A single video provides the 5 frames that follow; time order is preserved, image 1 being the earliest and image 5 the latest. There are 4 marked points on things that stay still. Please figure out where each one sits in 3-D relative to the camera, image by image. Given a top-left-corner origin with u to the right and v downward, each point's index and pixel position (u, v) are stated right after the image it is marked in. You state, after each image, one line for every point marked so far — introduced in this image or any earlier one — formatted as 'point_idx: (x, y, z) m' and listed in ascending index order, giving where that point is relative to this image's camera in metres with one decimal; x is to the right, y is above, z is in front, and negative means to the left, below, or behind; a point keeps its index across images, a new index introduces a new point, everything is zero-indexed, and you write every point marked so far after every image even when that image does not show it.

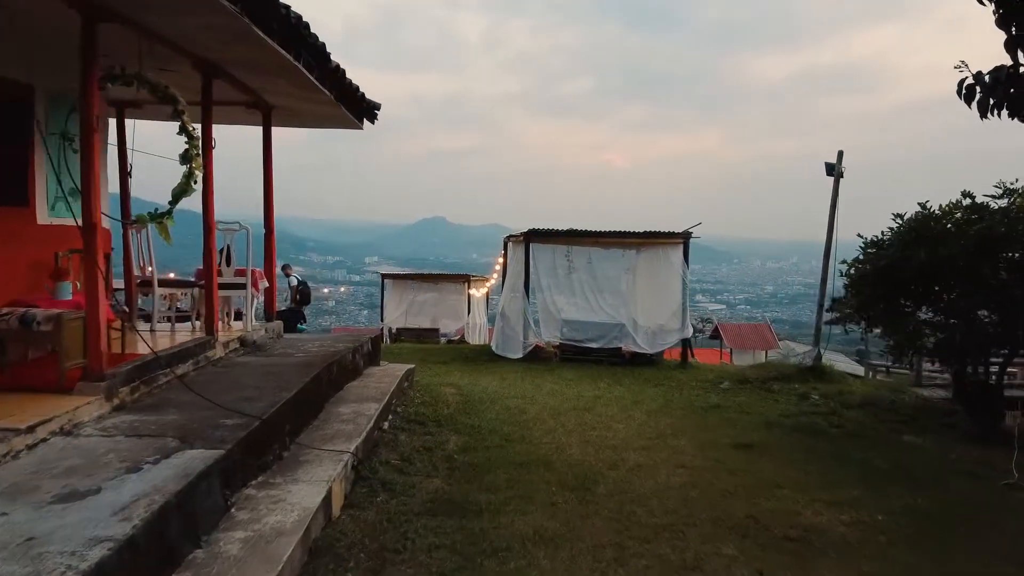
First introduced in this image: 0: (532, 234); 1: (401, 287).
0: (+0.3, +0.7, +10.1) m
1: (-2.5, 0.0, +17.5) m
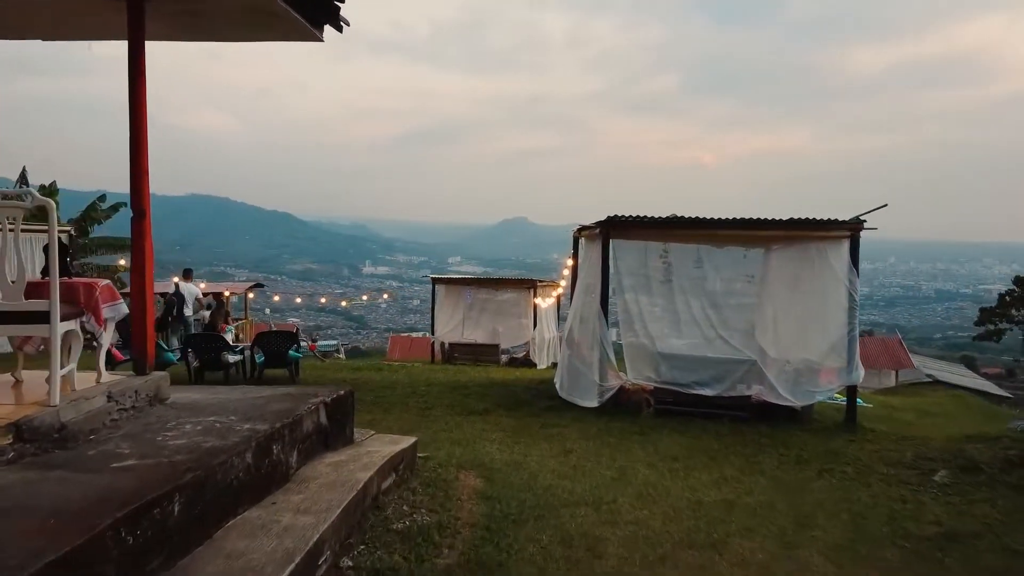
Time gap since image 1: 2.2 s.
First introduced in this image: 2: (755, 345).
0: (+0.9, +0.6, +6.9) m
1: (-1.0, -0.1, +14.5) m
2: (+2.1, -0.5, +6.7) m
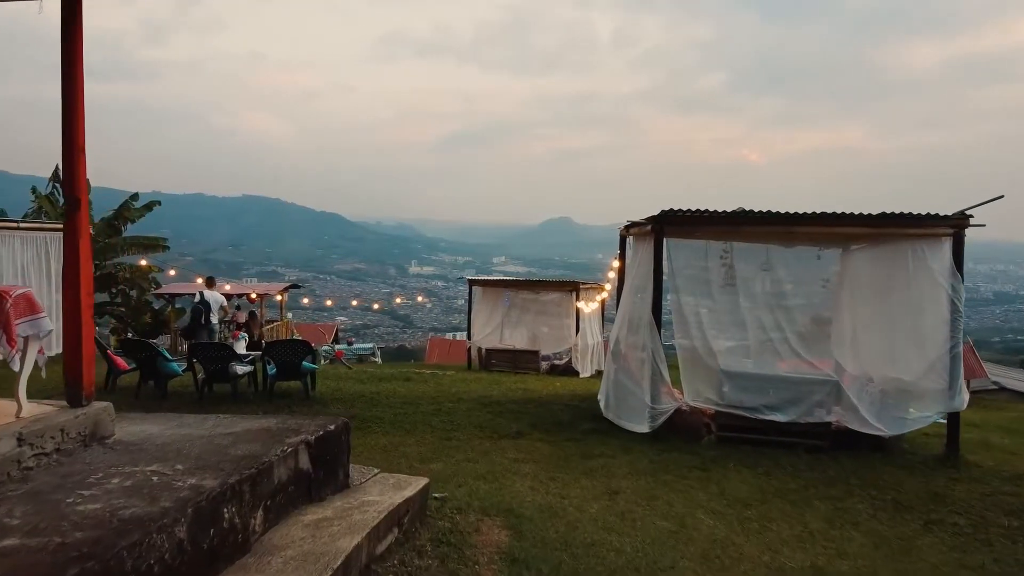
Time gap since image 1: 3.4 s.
0: (+1.2, +0.5, +6.0) m
1: (-0.3, -0.2, +13.7) m
2: (+2.4, -0.5, +5.7) m
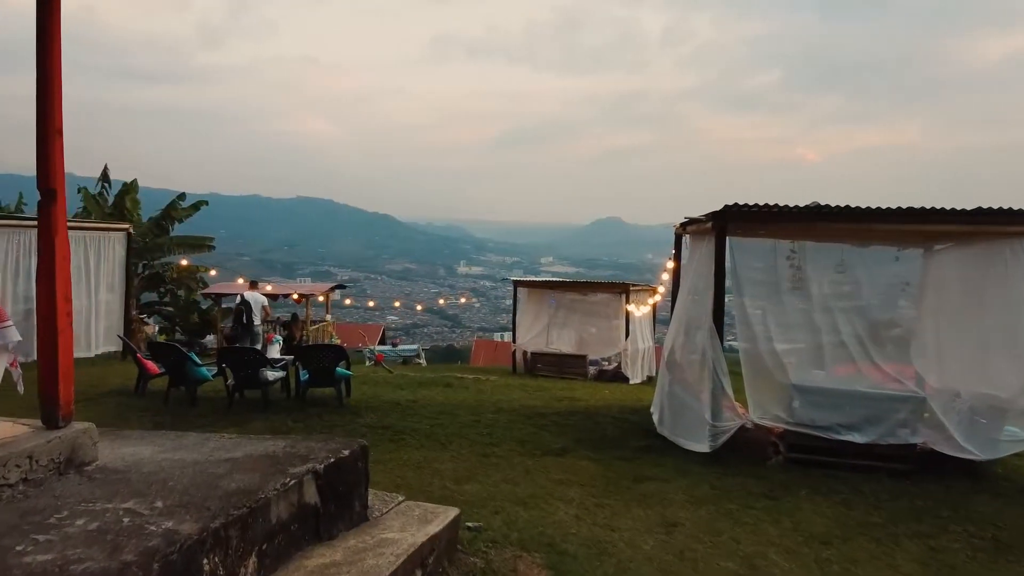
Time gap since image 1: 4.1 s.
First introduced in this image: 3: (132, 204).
0: (+1.5, +0.5, +5.4) m
1: (+0.5, -0.2, +13.2) m
2: (+2.6, -0.6, +5.1) m
3: (-7.5, +1.7, +15.5) m
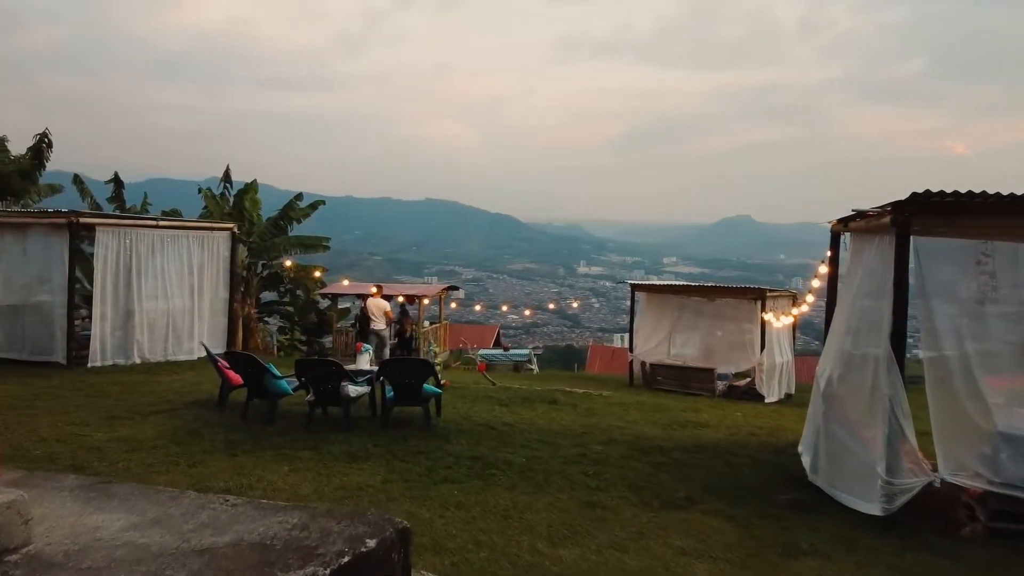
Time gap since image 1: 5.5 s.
0: (+2.1, +0.4, +4.2) m
1: (+2.3, -0.2, +12.1) m
2: (+3.2, -0.6, +3.7) m
3: (-5.2, +1.7, +15.5) m
